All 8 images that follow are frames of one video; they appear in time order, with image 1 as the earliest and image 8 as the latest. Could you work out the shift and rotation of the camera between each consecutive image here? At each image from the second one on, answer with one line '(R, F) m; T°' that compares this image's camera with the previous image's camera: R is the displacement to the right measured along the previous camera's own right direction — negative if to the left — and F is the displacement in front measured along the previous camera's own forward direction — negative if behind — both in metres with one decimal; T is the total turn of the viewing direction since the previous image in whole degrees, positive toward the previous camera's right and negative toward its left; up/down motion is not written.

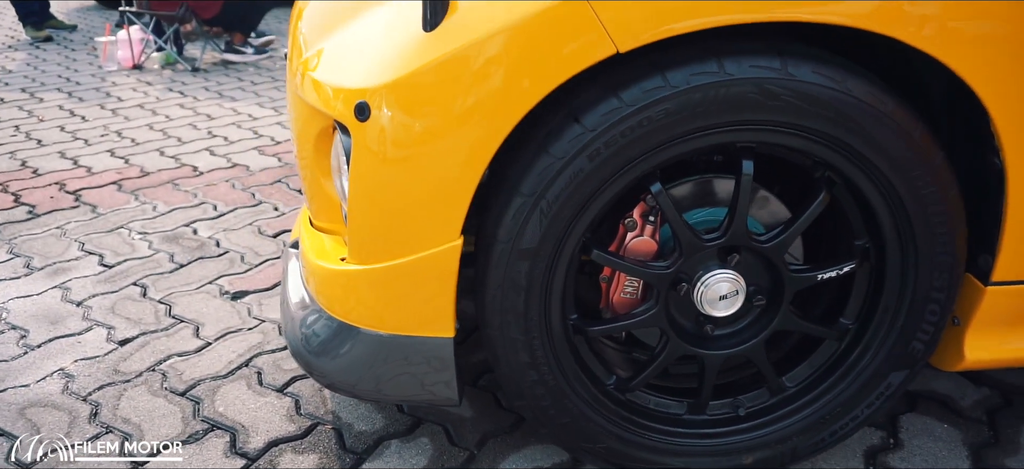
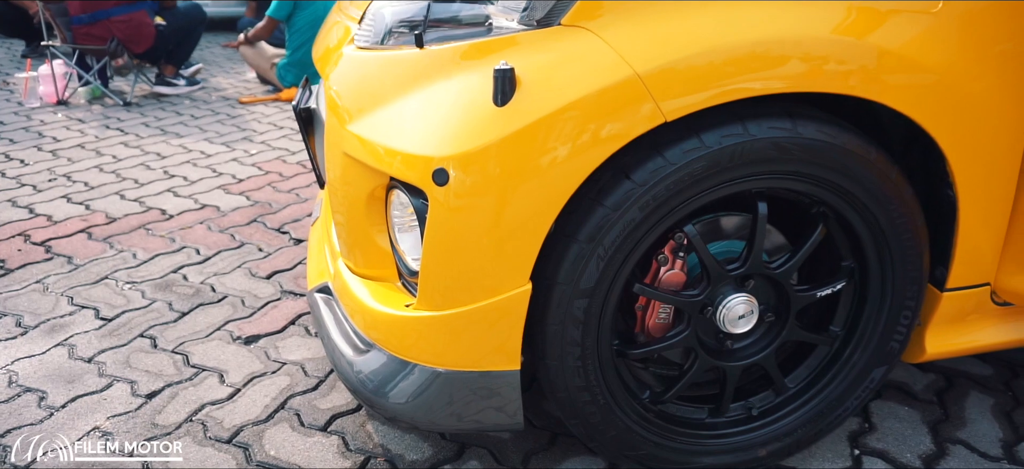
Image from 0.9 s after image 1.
(-0.3, -0.1) m; +7°
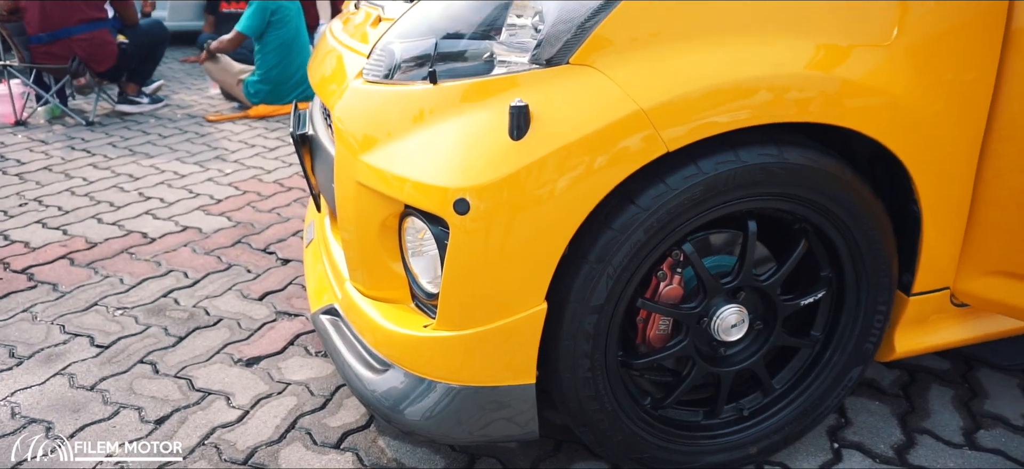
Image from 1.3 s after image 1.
(-0.1, -0.1) m; +4°
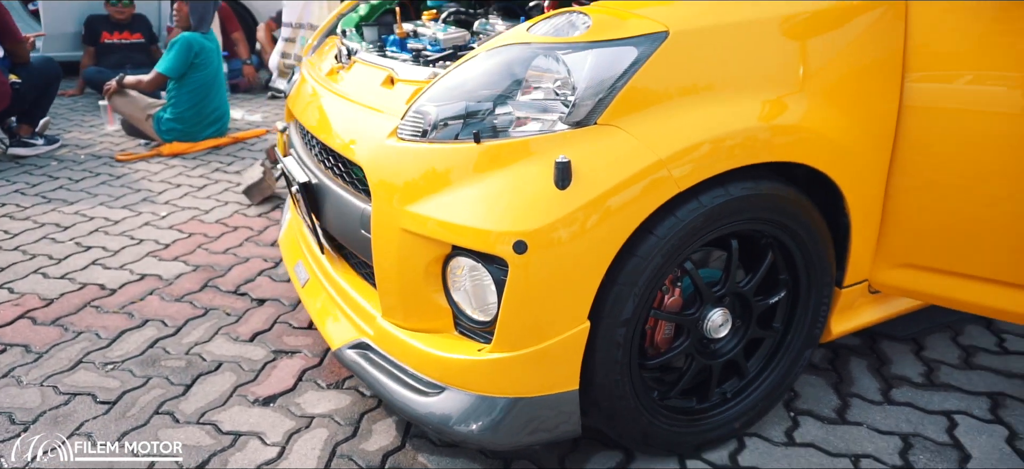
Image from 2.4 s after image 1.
(-0.4, -0.2) m; +10°
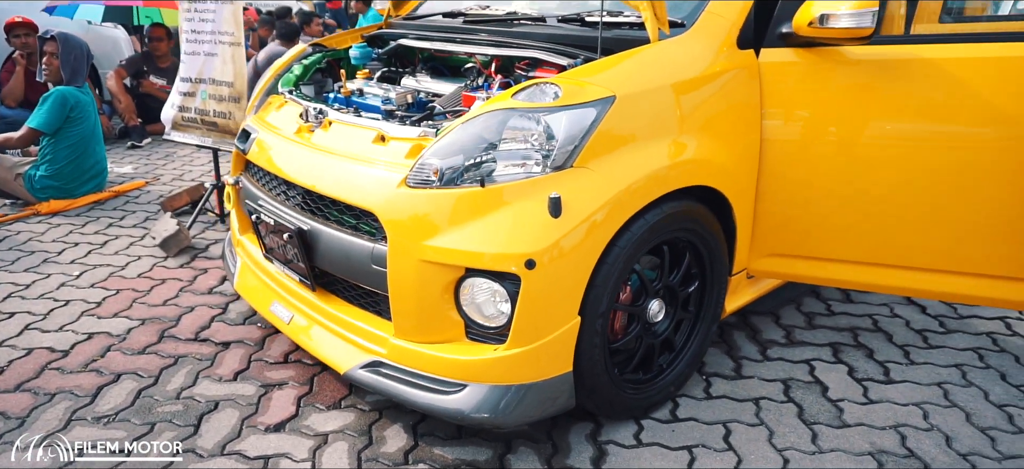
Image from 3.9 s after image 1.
(-0.5, -0.4) m; +14°
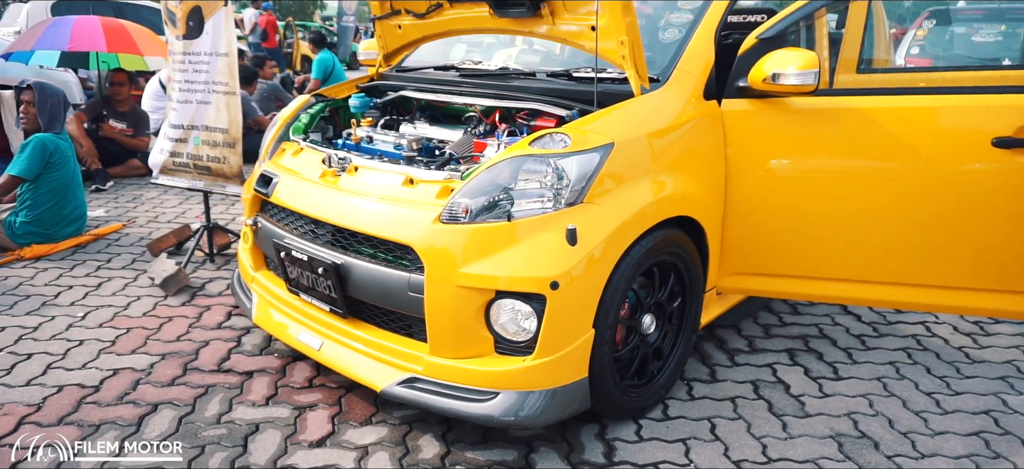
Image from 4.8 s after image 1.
(-0.3, -0.4) m; +6°
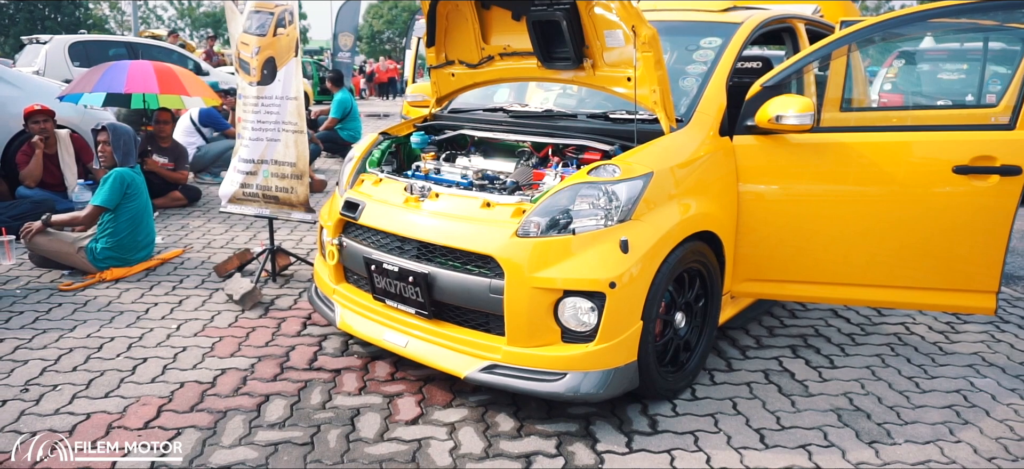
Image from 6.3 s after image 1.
(-0.4, -0.6) m; +1°
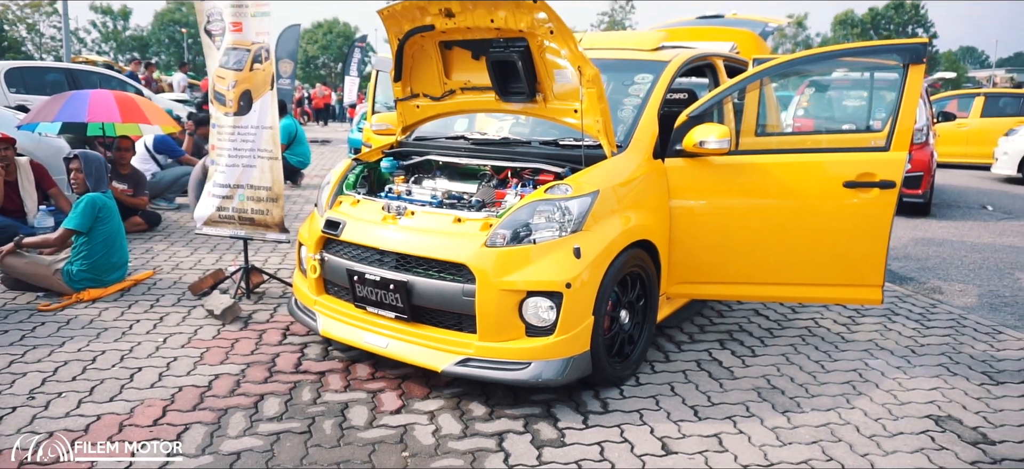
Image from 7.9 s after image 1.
(-0.2, -0.5) m; +5°
